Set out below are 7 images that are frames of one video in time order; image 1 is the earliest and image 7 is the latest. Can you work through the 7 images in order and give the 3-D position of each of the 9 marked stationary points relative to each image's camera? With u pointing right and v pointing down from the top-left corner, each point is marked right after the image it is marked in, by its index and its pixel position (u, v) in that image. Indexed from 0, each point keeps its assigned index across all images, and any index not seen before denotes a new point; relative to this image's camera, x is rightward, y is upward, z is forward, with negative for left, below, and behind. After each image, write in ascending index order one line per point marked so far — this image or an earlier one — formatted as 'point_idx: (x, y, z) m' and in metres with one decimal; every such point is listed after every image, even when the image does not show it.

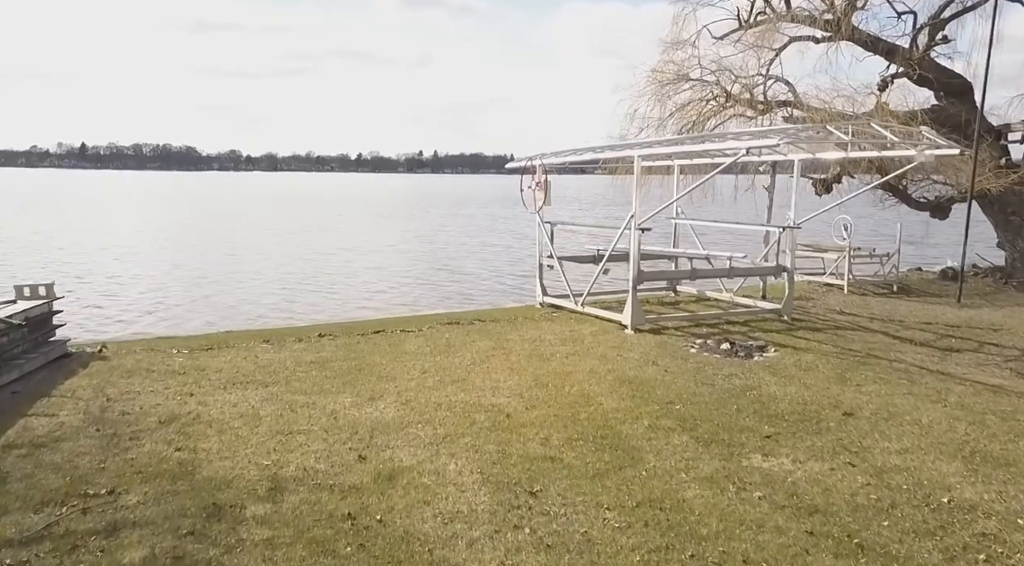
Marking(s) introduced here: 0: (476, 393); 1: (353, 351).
0: (-0.3, -0.9, +6.6) m
1: (-1.7, -0.7, +8.3) m
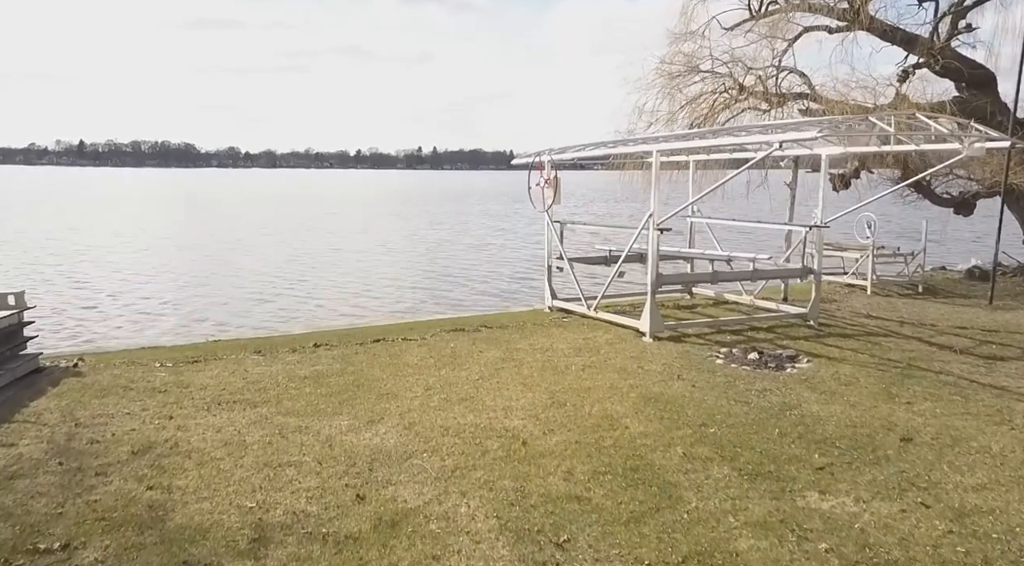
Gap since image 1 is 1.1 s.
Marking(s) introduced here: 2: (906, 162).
0: (-0.2, -1.0, +5.9) m
1: (-1.6, -0.8, +7.6) m
2: (+7.3, +2.2, +14.2) m
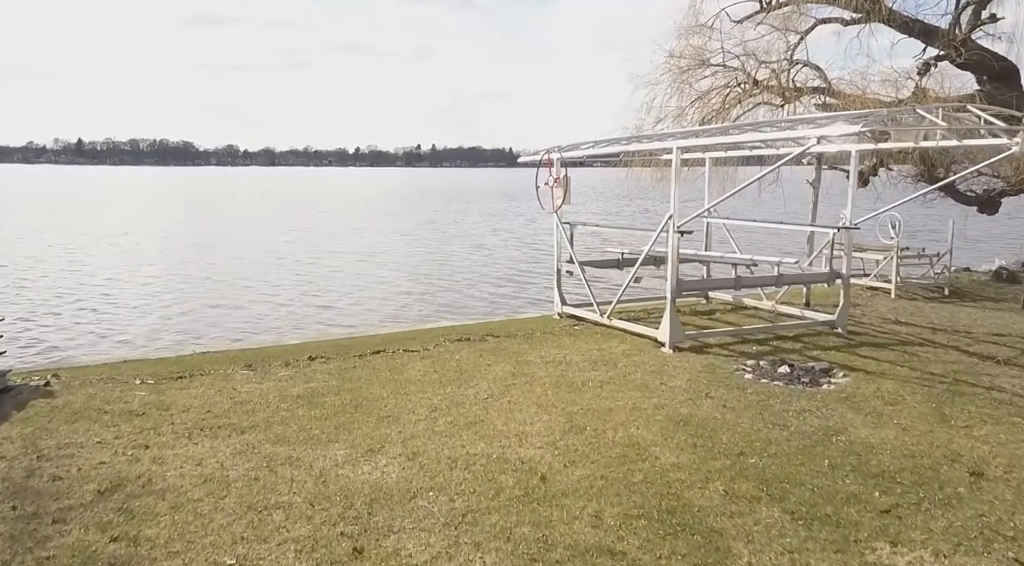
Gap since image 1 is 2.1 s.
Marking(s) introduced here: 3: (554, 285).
0: (-0.1, -1.1, +5.3) m
1: (-1.5, -0.9, +7.0) m
2: (+7.3, +2.2, +13.5) m
3: (+0.6, 0.0, +10.6) m
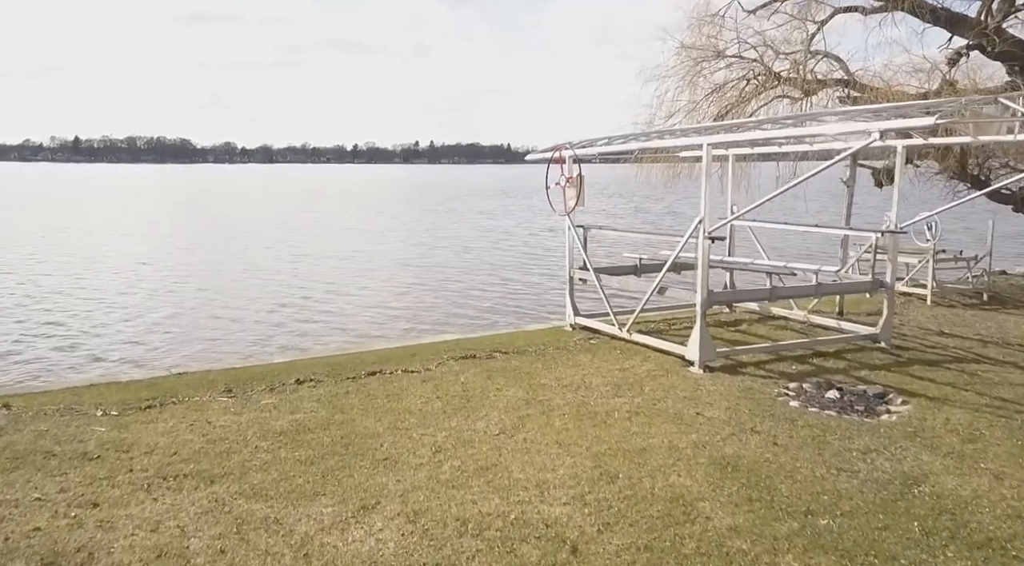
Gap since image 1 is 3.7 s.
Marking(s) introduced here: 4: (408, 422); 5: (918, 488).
0: (0.0, -1.2, +4.4) m
1: (-1.4, -1.0, +6.1) m
2: (+7.4, +2.1, +12.7) m
3: (+0.7, -0.1, +9.7) m
4: (-0.8, -1.1, +5.9) m
5: (+2.4, -1.2, +4.5) m
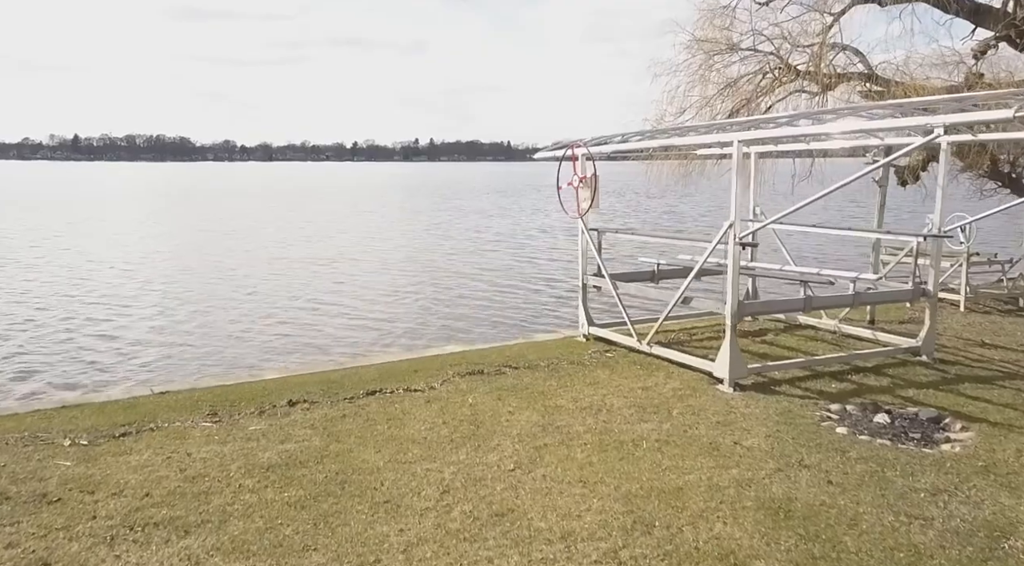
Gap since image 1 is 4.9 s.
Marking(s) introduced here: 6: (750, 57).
0: (+0.1, -1.3, +3.8) m
1: (-1.3, -1.1, +5.5) m
2: (+7.5, +2.0, +12.0) m
3: (+0.8, -0.2, +9.1) m
4: (-0.7, -1.2, +5.2) m
5: (+2.5, -1.3, +3.9) m
6: (+4.3, +4.0, +13.6) m
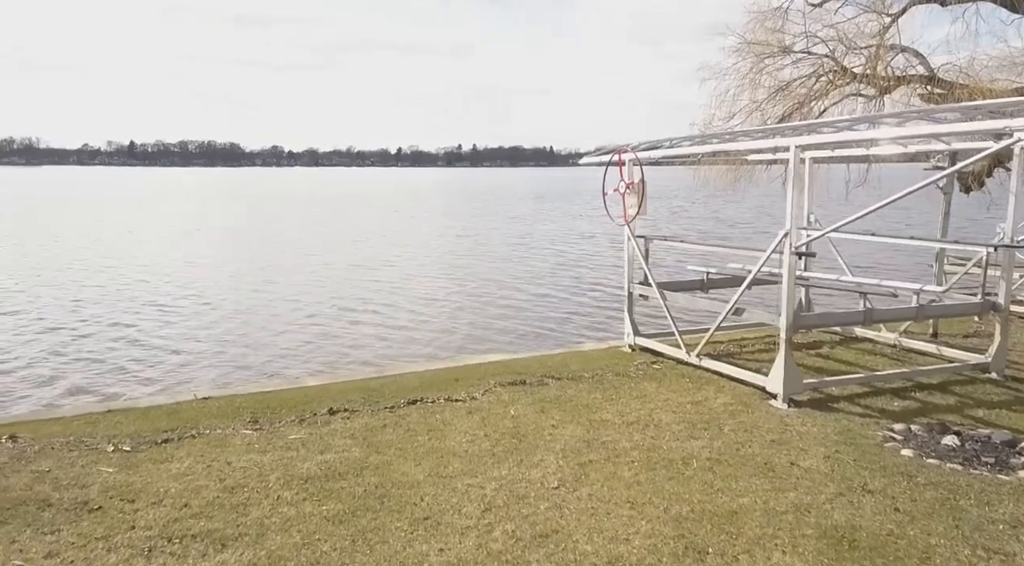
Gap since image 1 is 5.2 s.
0: (+0.3, -1.4, +3.6) m
1: (-0.9, -1.2, +5.4) m
2: (+8.2, +1.8, +11.4) m
3: (+1.3, -0.3, +8.8) m
4: (-0.4, -1.2, +5.1) m
5: (+2.7, -1.4, +3.5) m
6: (+5.1, +3.9, +13.2) m
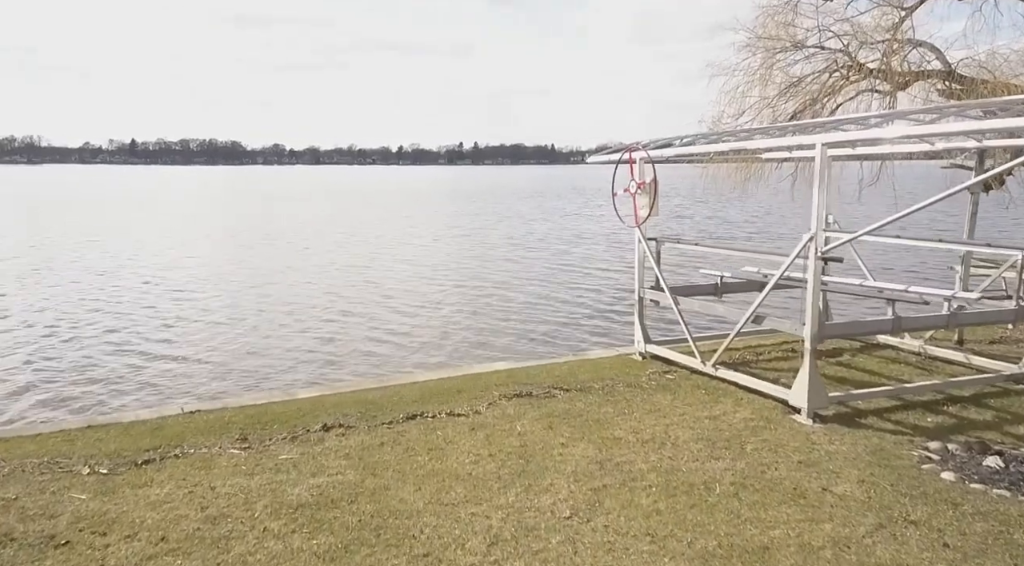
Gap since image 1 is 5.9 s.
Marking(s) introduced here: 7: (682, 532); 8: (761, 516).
0: (+0.4, -1.5, +3.2) m
1: (-0.9, -1.3, +5.0) m
2: (+8.3, +1.8, +11.0) m
3: (+1.4, -0.4, +8.4) m
4: (-0.3, -1.3, +4.7) m
5: (+2.7, -1.4, +3.1) m
6: (+5.1, +3.8, +12.8) m
7: (+0.9, -1.3, +4.2) m
8: (+1.4, -1.3, +4.4) m
